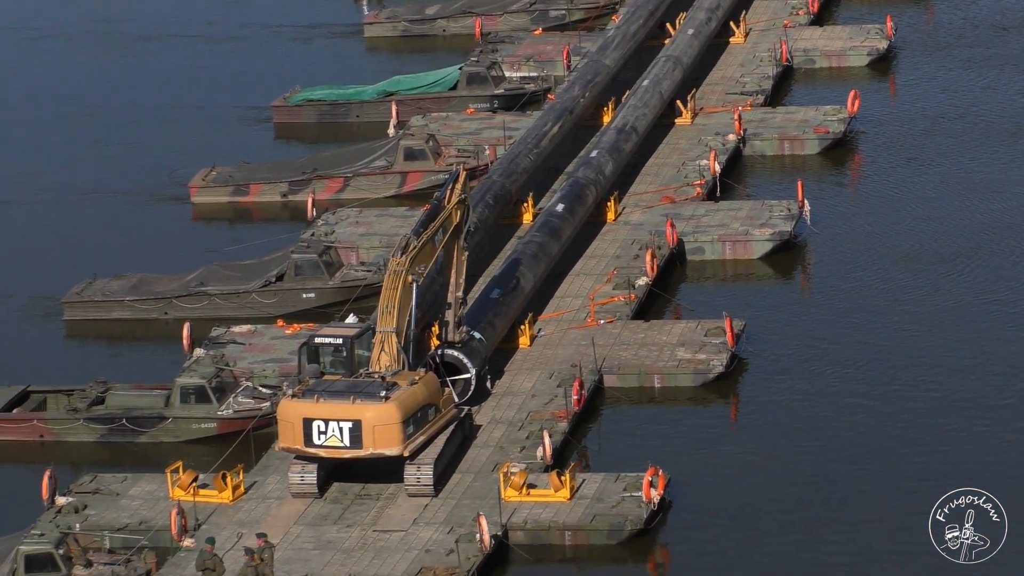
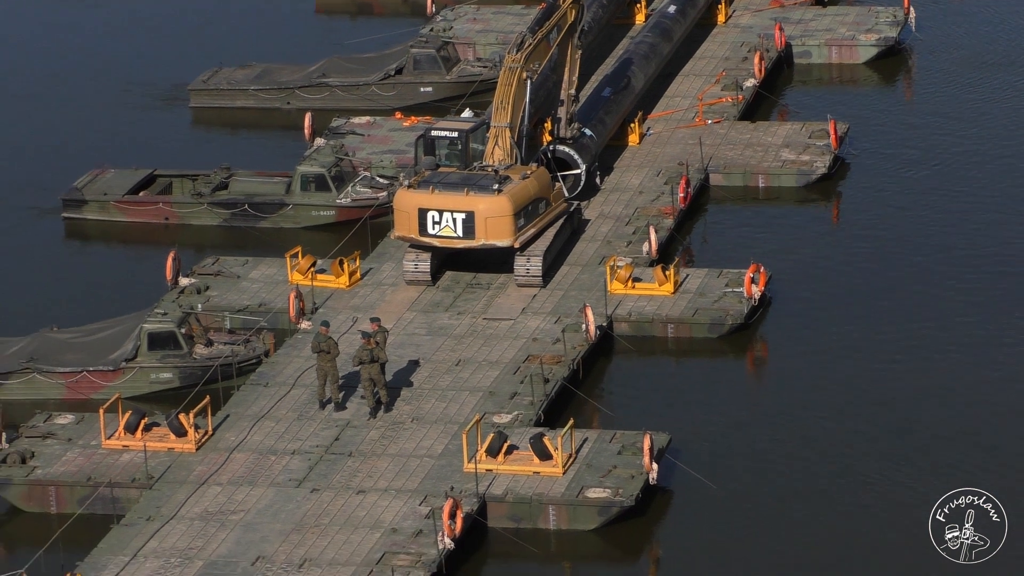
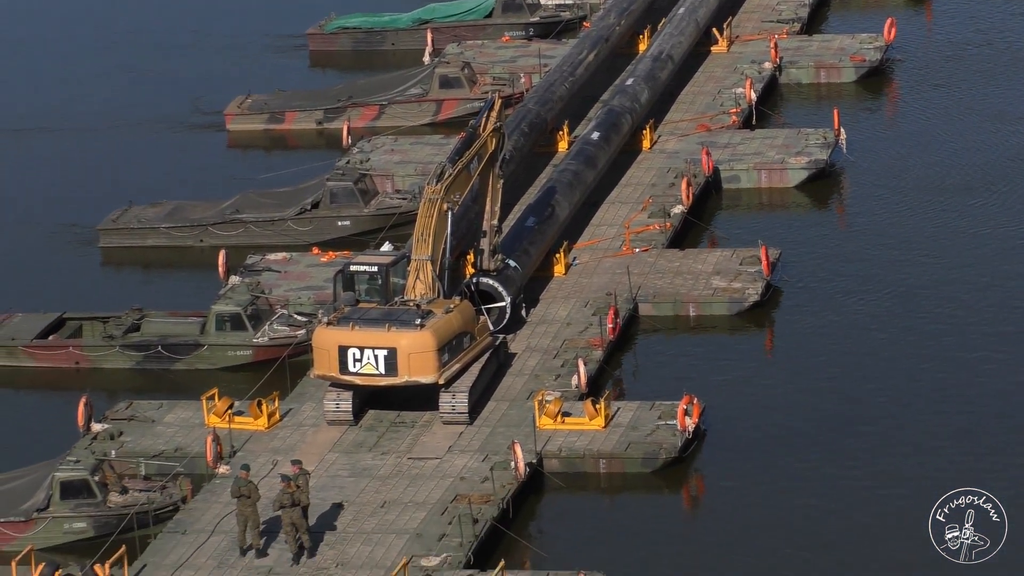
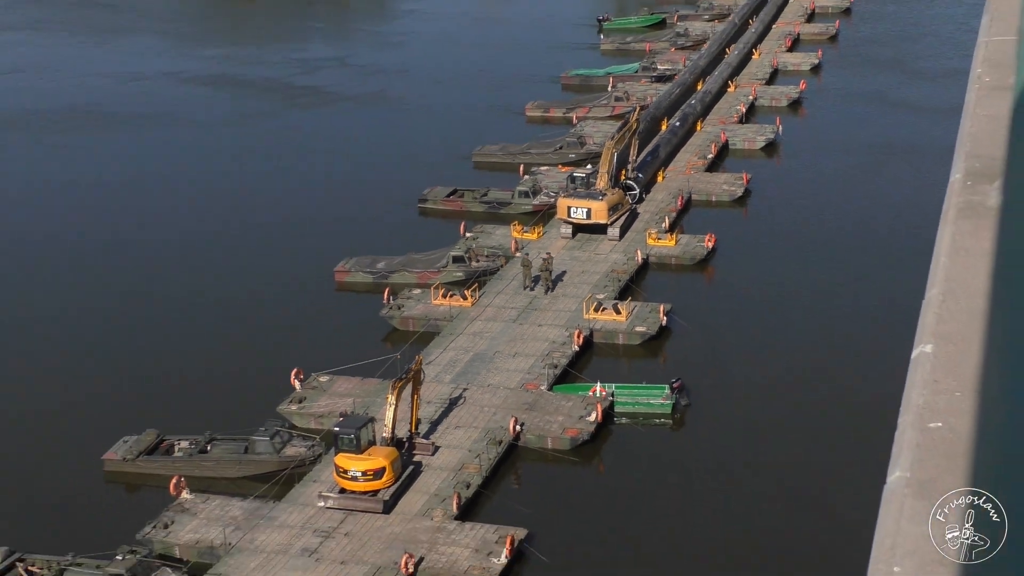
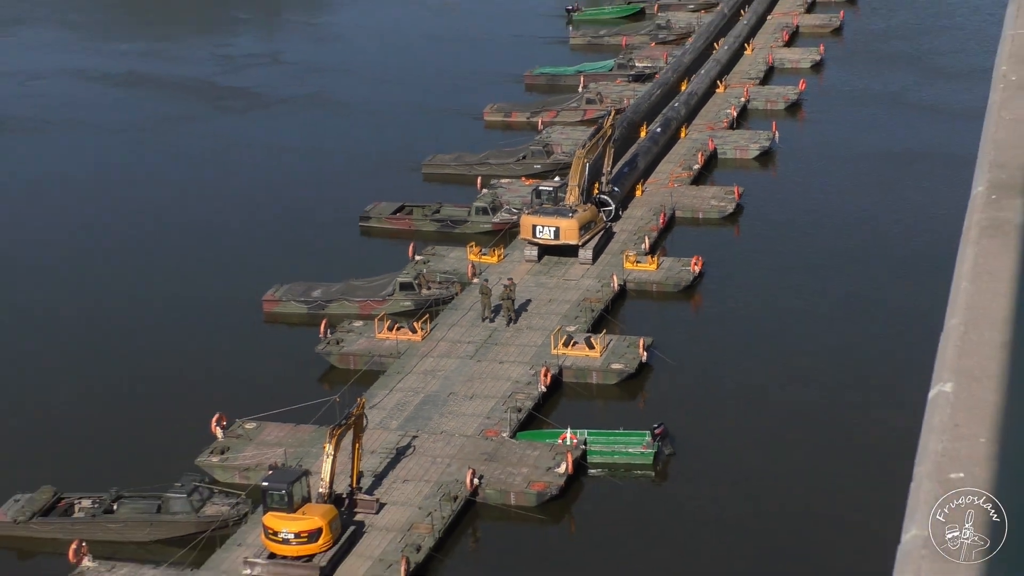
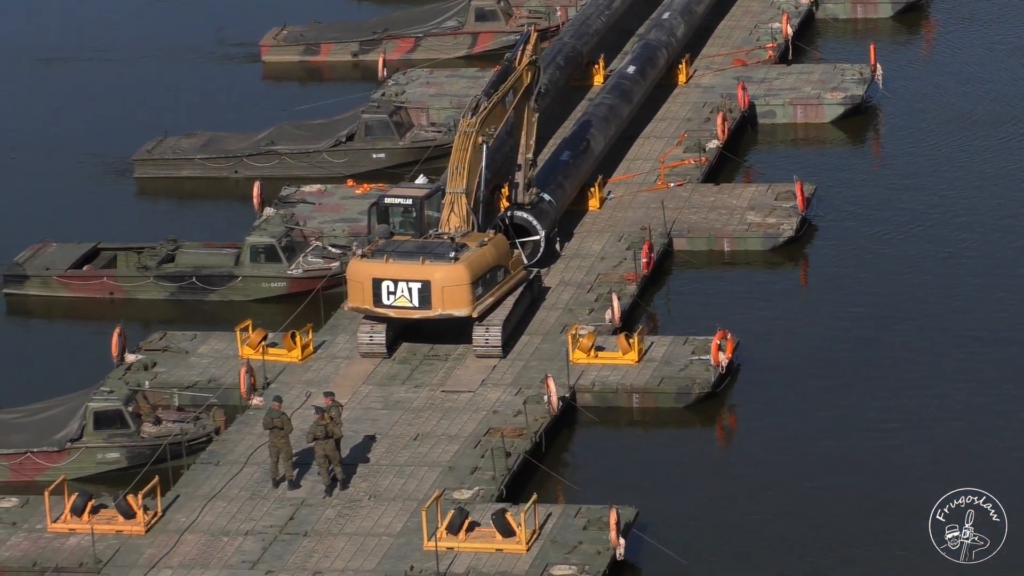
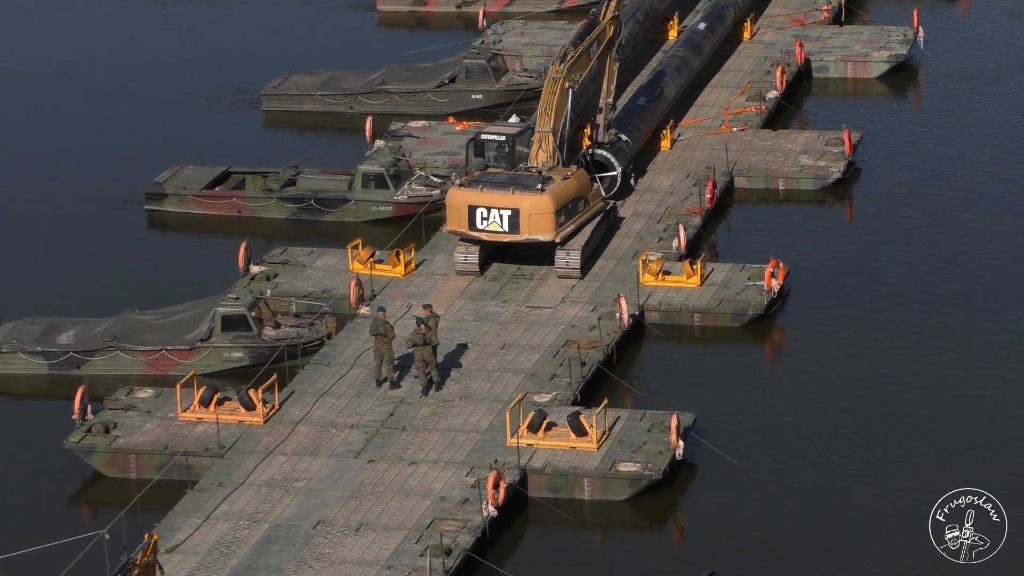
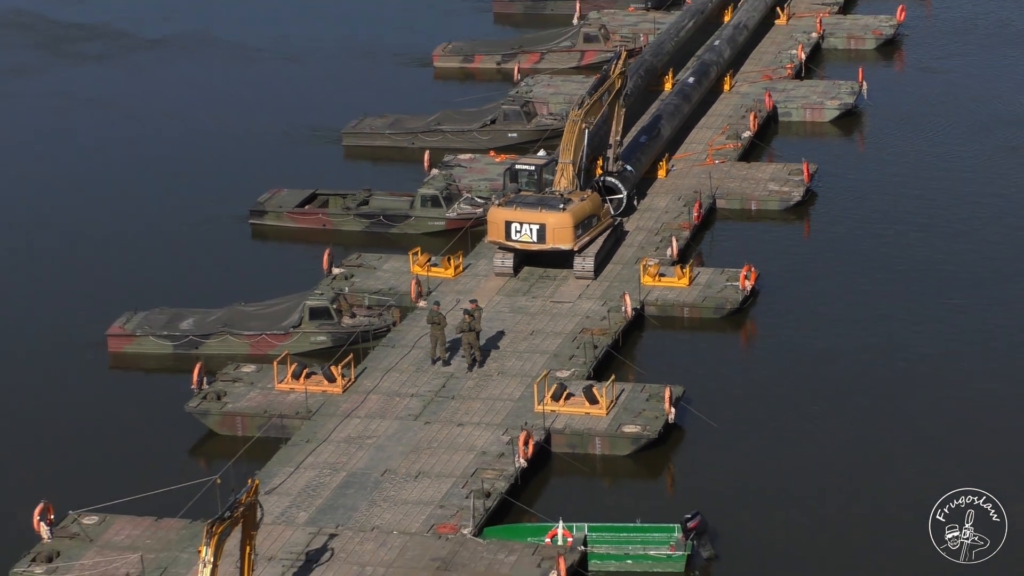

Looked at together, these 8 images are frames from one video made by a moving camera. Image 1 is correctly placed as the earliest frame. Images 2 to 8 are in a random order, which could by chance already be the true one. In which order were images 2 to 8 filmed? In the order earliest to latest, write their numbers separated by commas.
3, 6, 2, 7, 8, 5, 4
